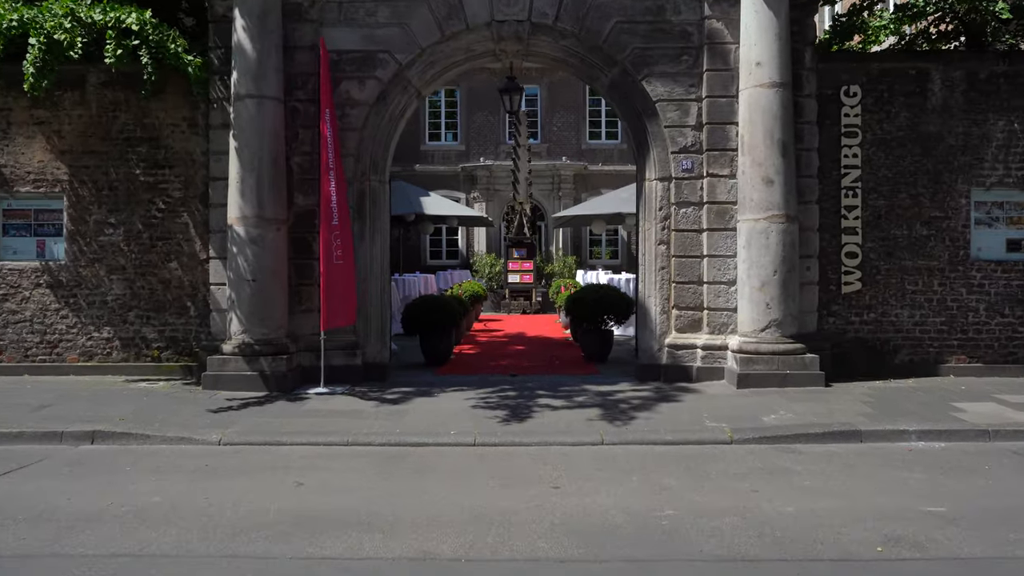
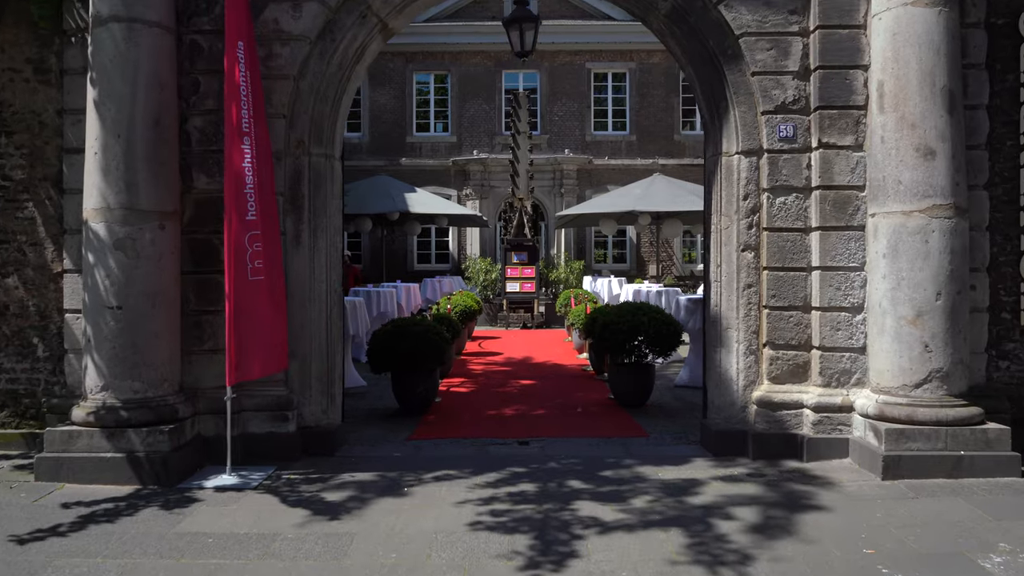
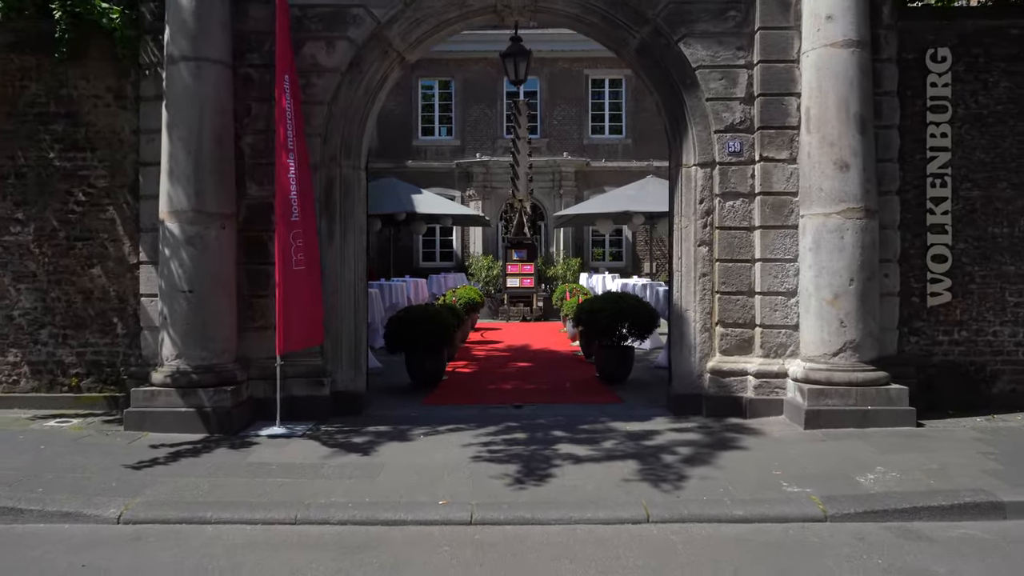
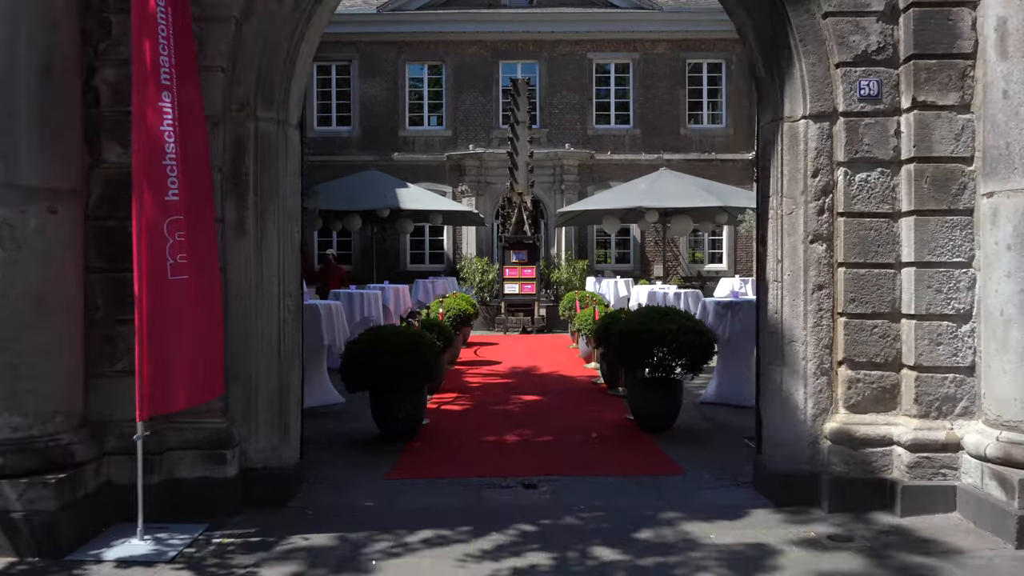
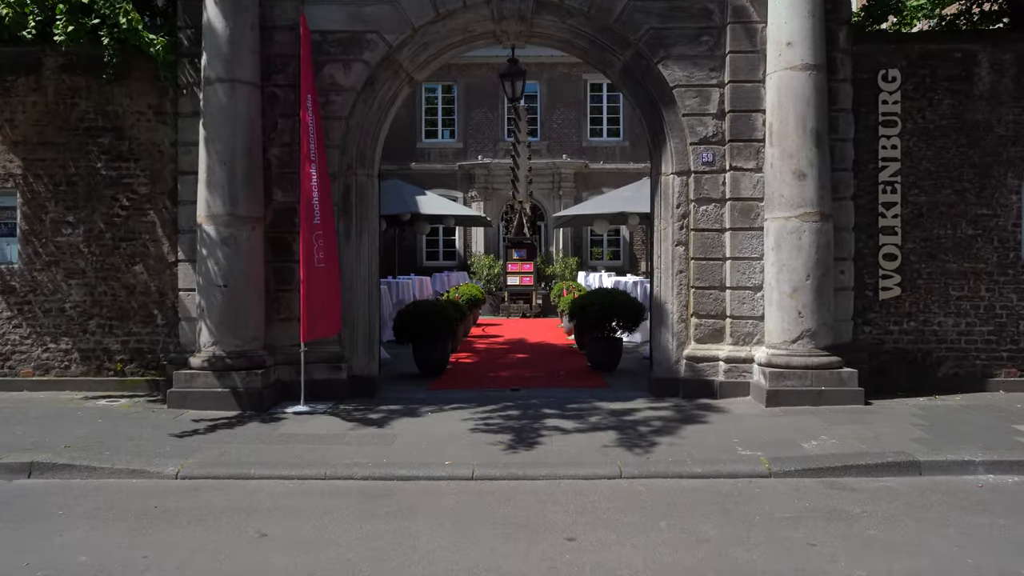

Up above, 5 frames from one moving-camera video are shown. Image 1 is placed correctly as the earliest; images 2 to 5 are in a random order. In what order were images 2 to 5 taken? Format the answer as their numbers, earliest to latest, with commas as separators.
5, 3, 2, 4
